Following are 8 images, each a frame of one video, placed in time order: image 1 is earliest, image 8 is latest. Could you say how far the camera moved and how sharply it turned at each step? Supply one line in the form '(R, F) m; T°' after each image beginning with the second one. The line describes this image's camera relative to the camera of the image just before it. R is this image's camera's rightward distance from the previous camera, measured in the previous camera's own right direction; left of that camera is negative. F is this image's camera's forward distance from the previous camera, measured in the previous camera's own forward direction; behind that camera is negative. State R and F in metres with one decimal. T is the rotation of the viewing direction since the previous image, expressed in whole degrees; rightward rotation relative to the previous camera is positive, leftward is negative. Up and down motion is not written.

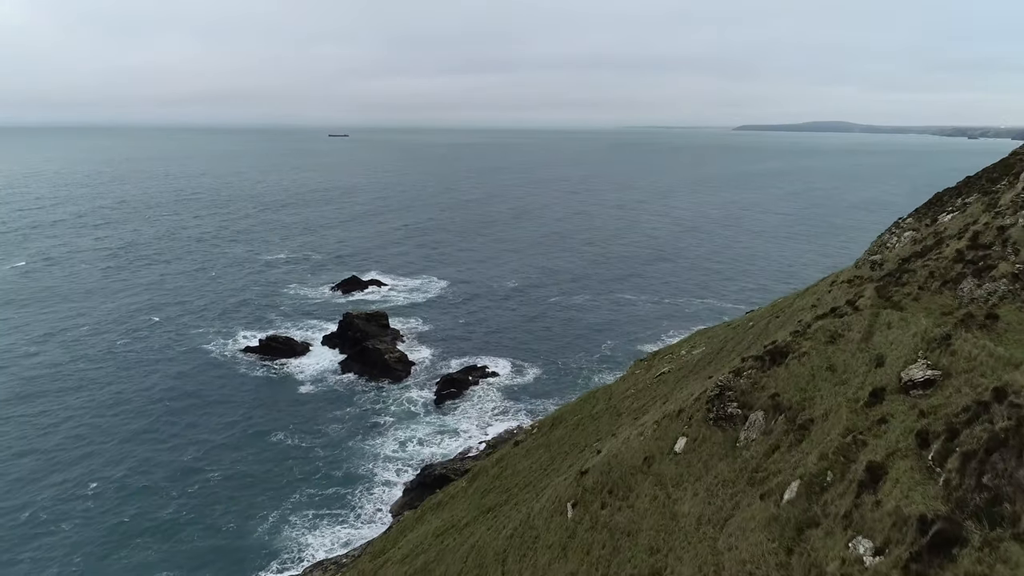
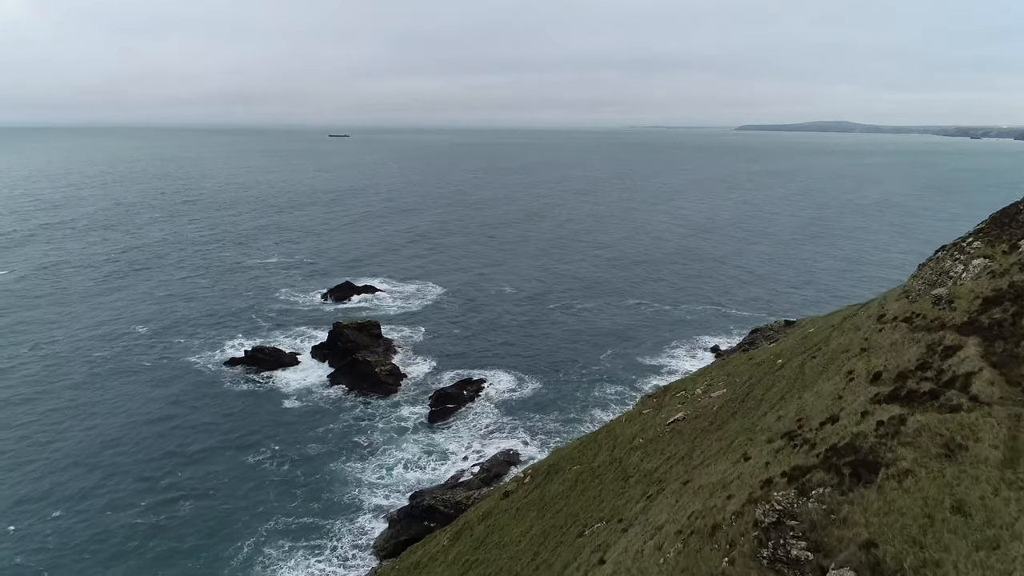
(+0.4, +2.8) m; 0°
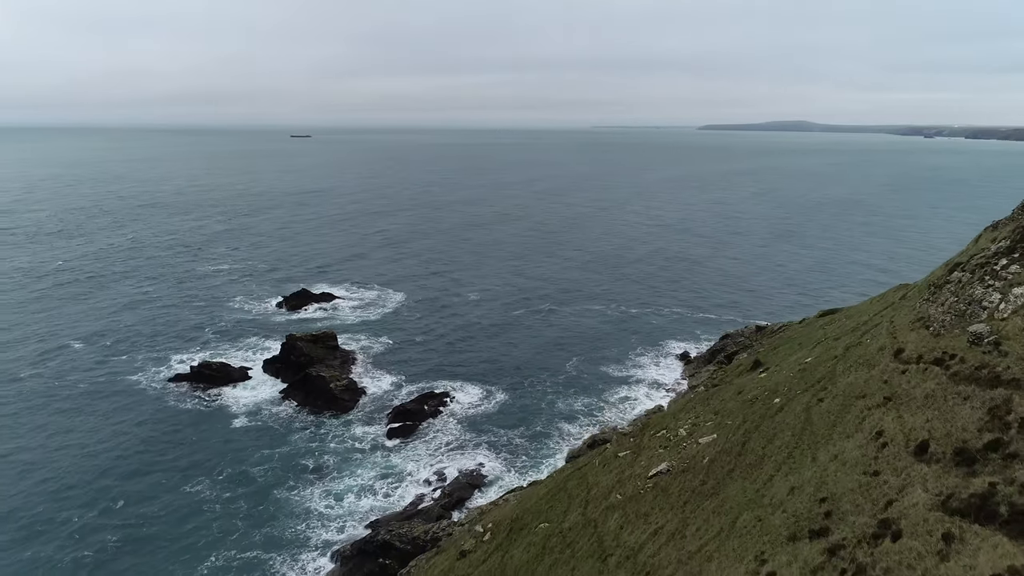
(+0.4, +2.7) m; +3°
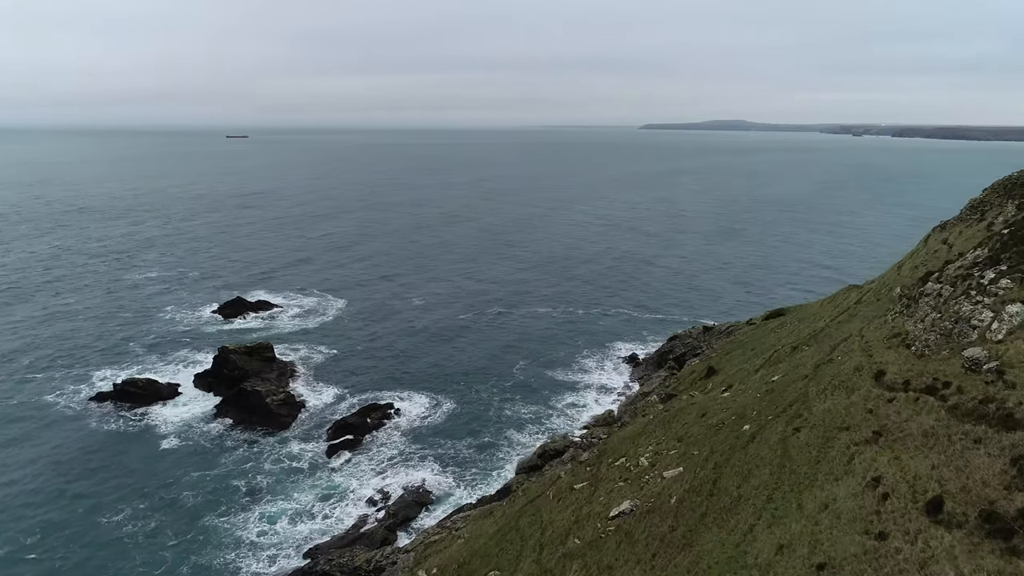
(+0.3, +1.8) m; +5°
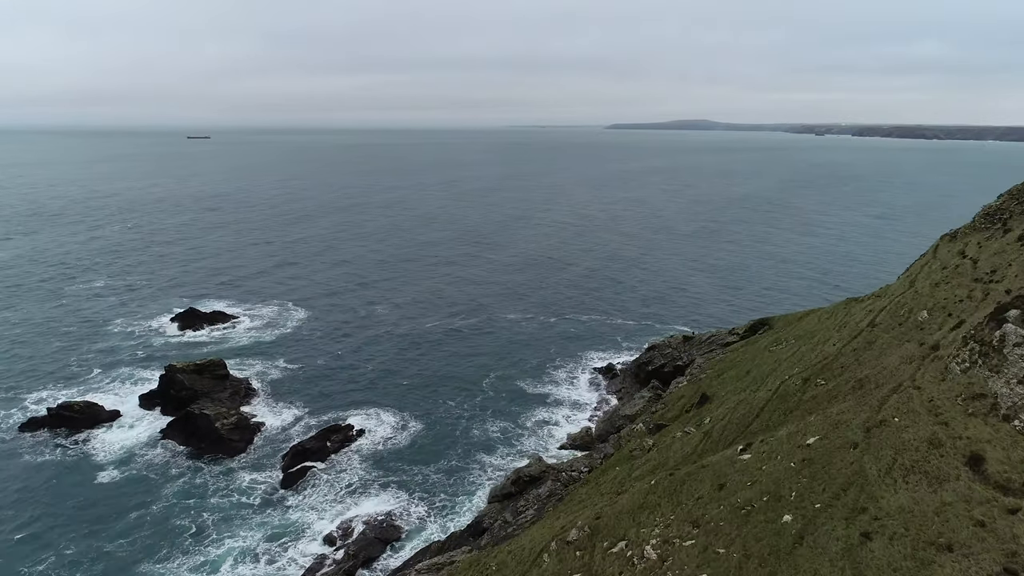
(+0.1, +3.2) m; +3°
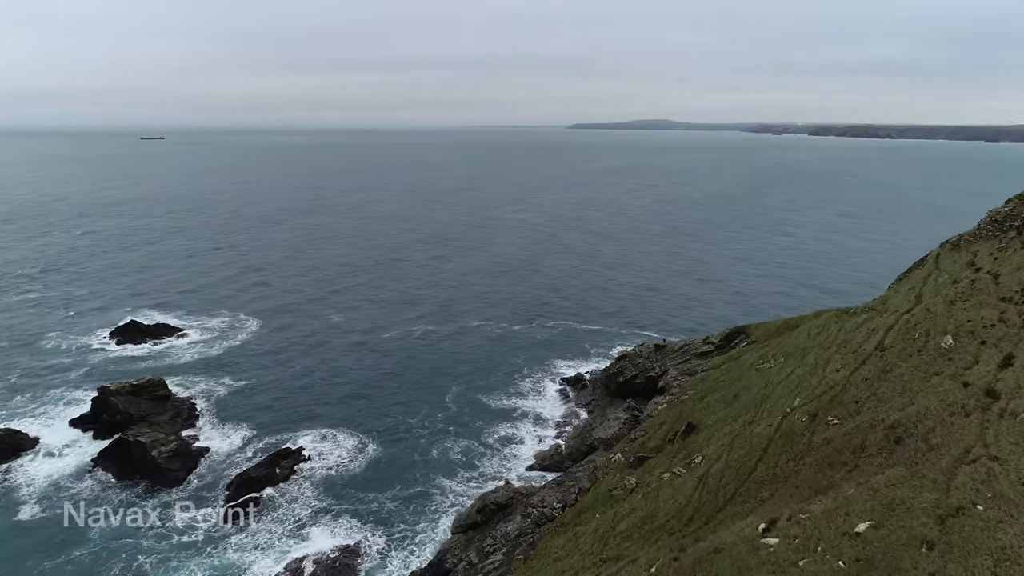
(+0.1, +2.9) m; +4°
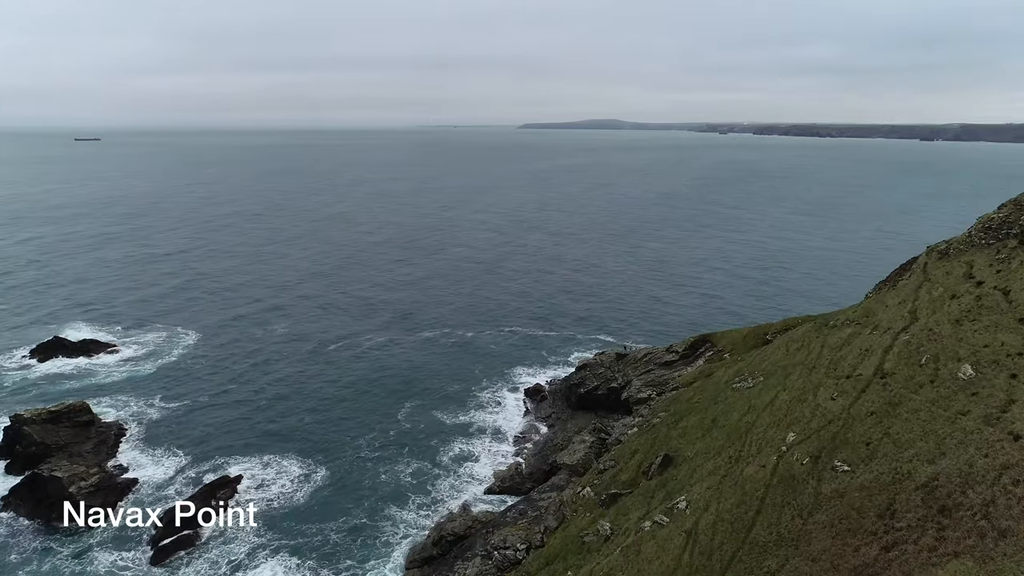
(+0.1, +2.6) m; +4°
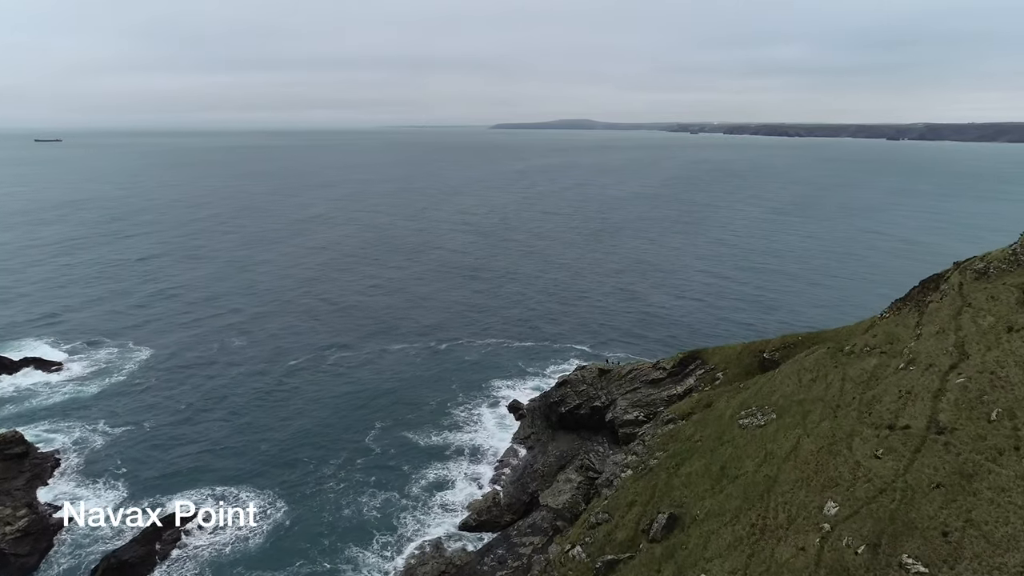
(-0.1, +3.1) m; +3°
